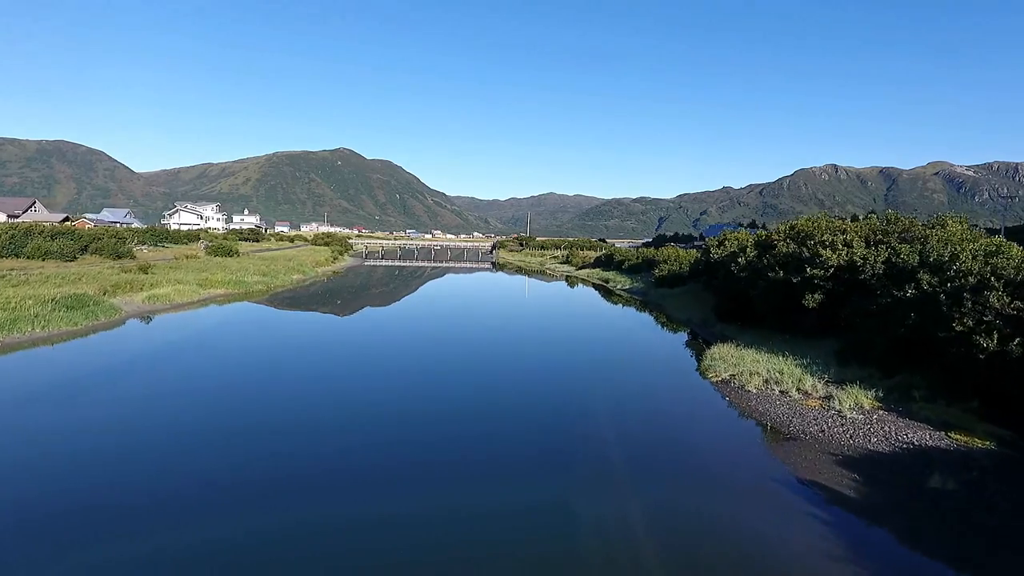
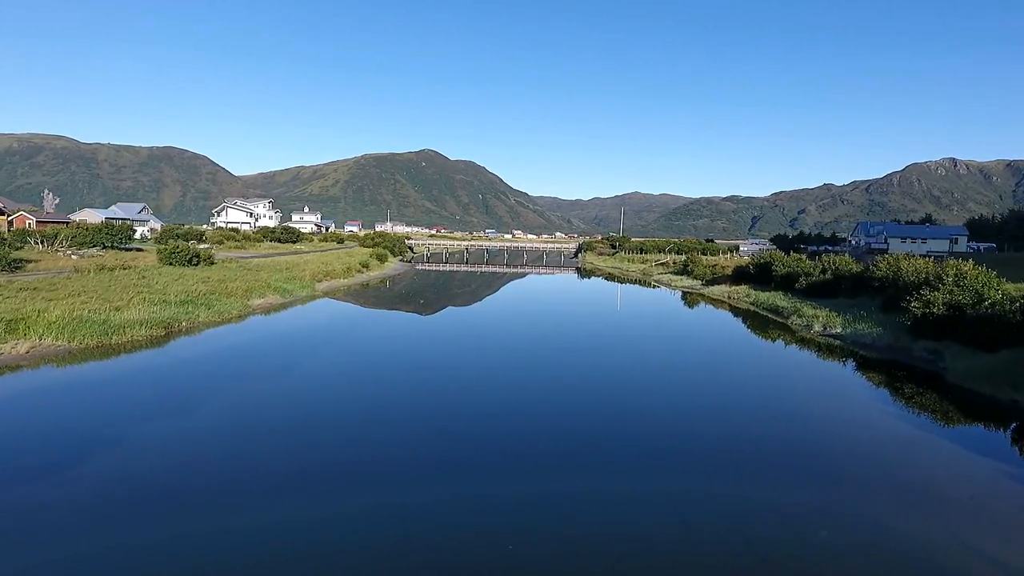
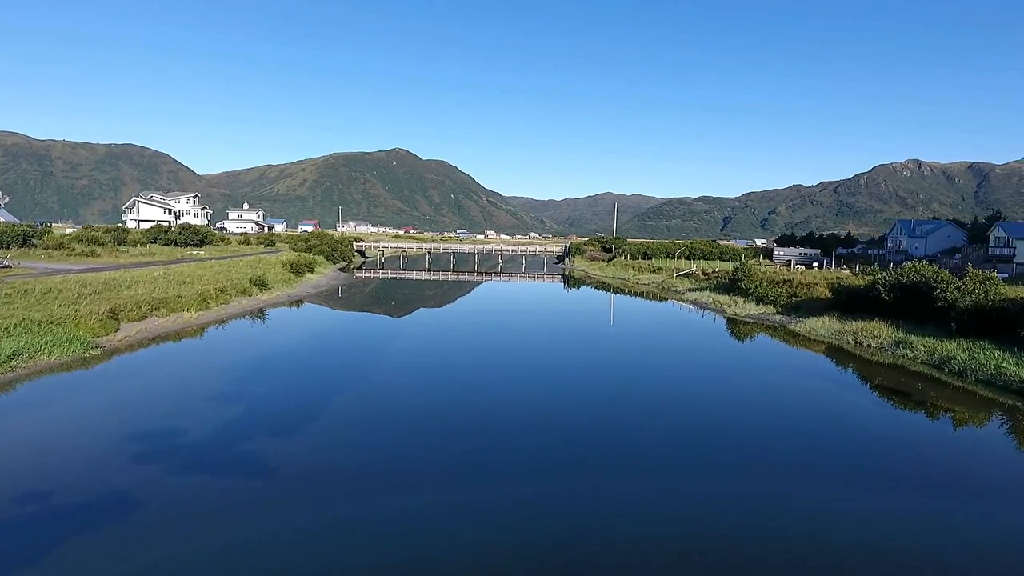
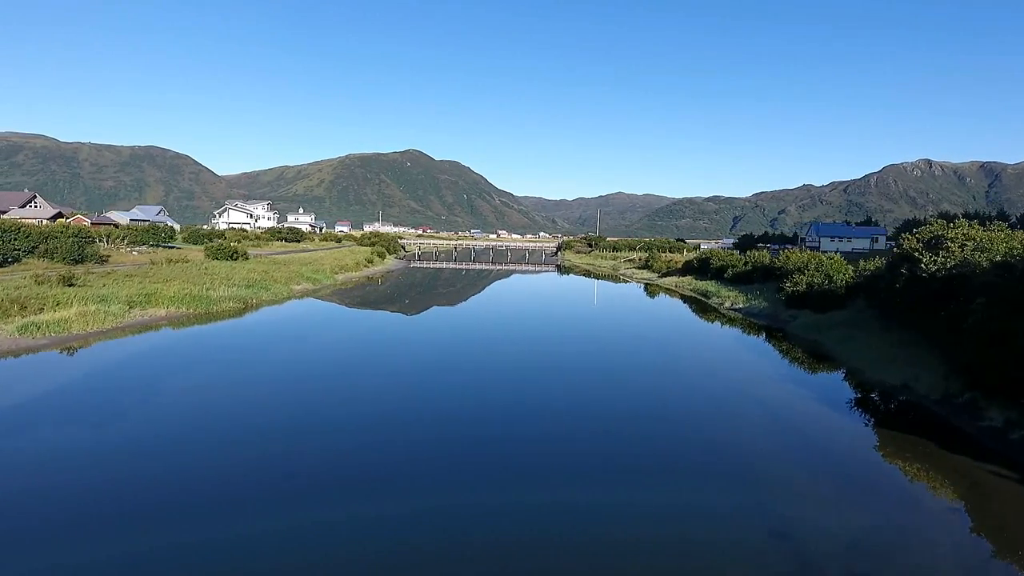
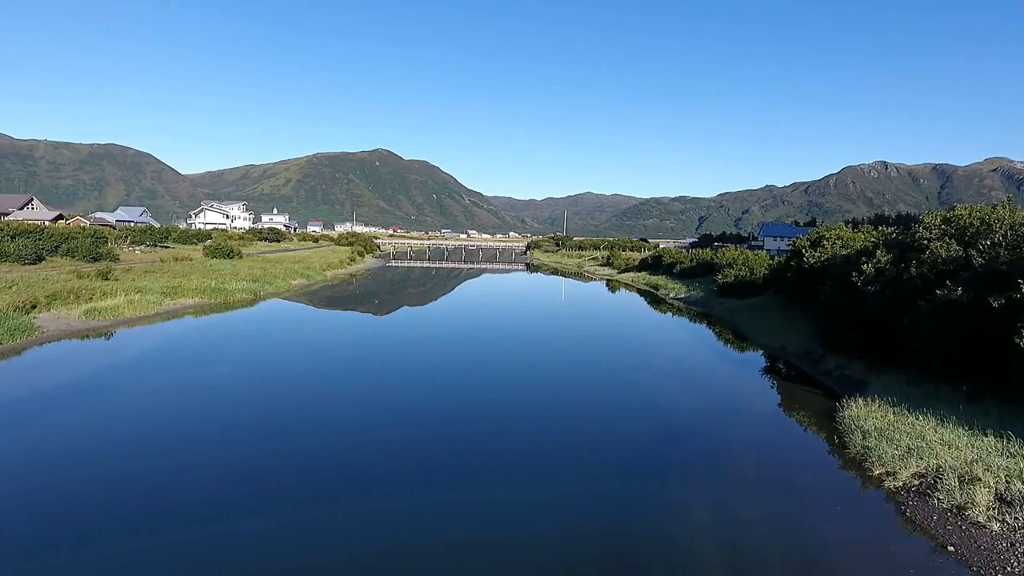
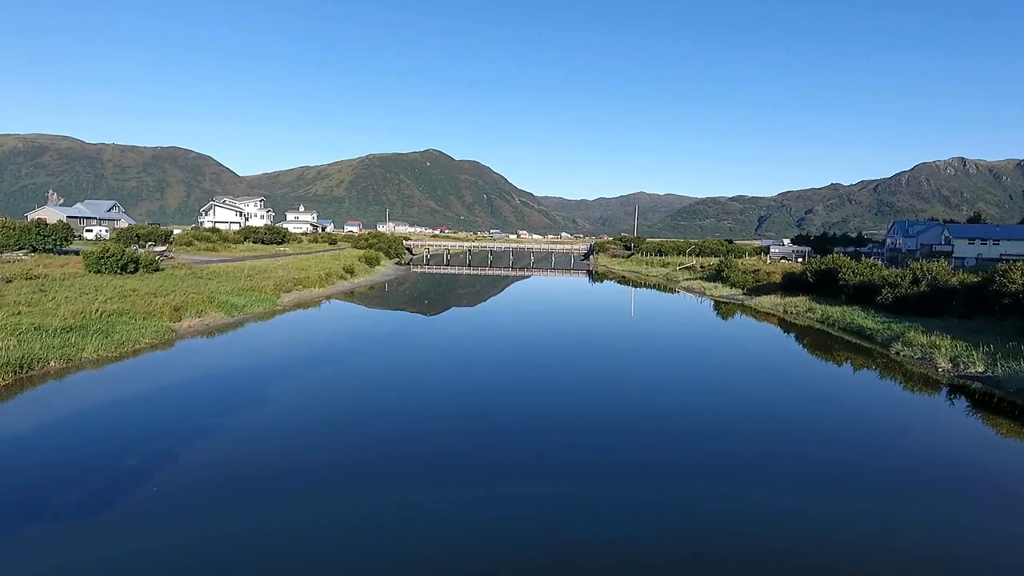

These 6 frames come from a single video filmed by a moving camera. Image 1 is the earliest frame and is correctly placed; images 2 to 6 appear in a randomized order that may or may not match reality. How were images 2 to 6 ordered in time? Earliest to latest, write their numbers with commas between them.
5, 4, 2, 6, 3
